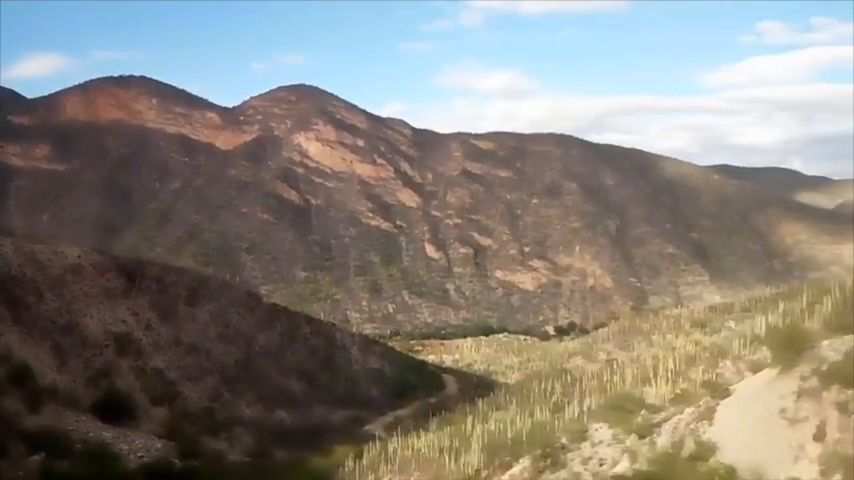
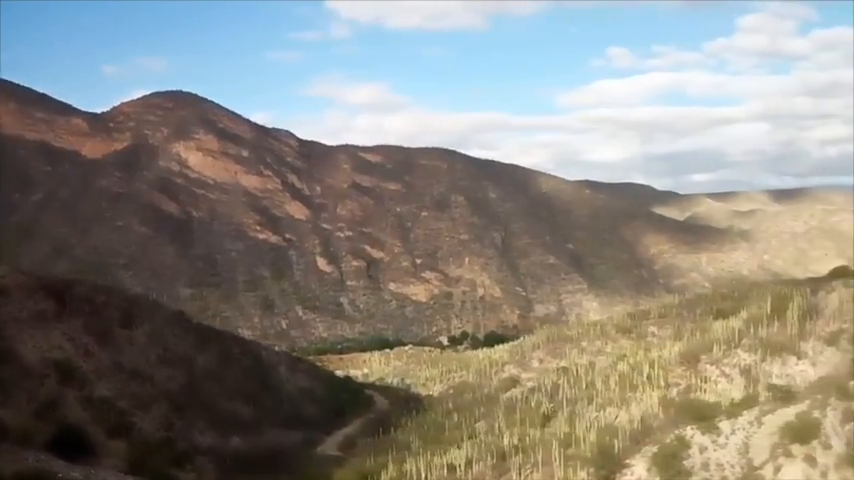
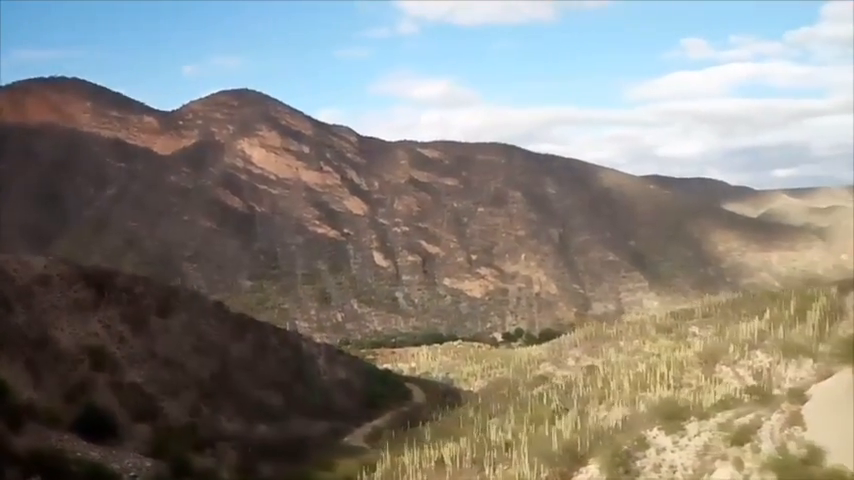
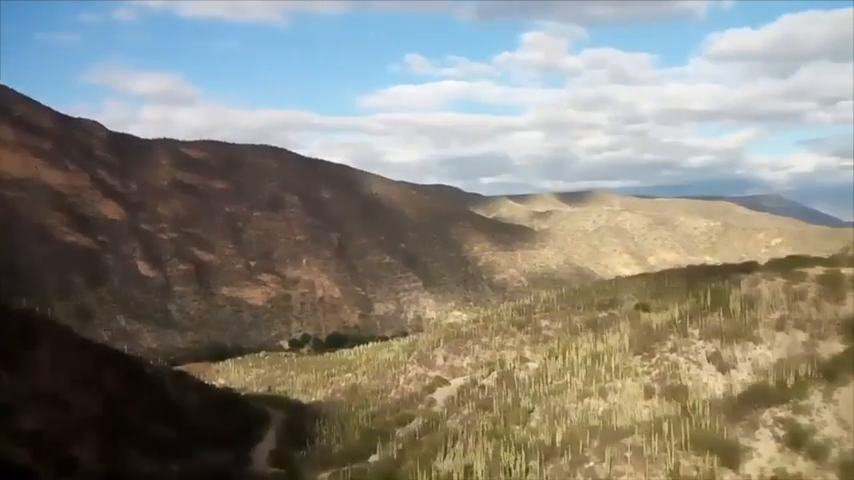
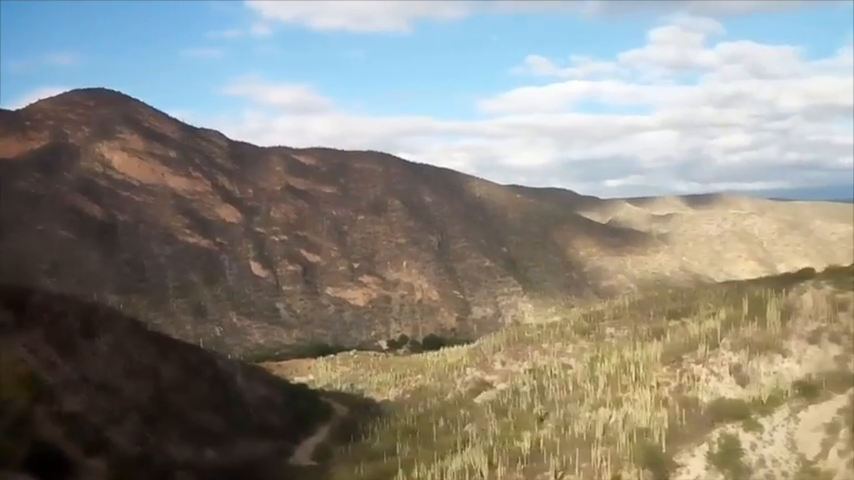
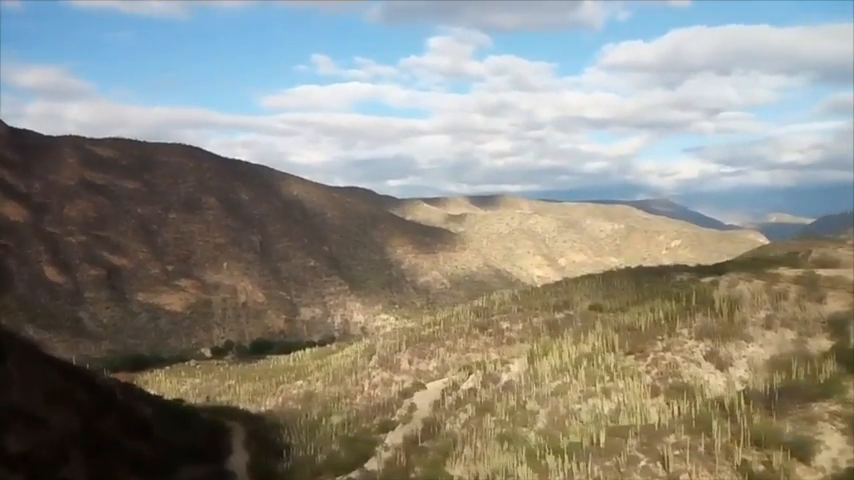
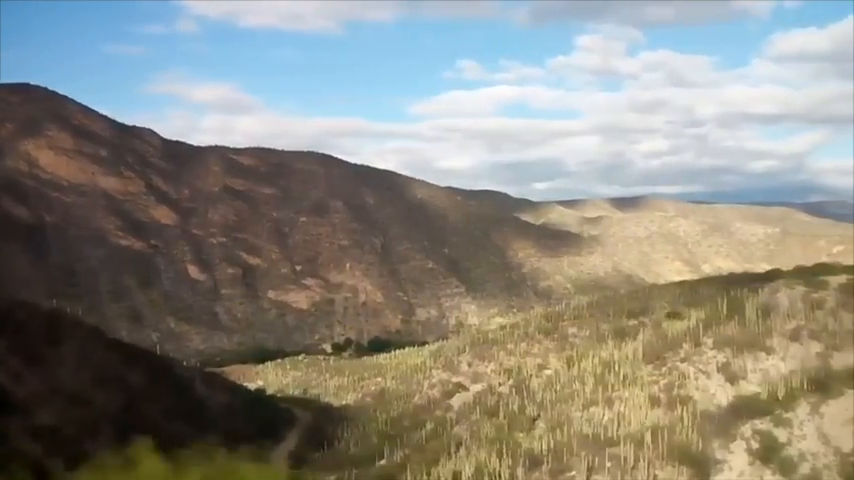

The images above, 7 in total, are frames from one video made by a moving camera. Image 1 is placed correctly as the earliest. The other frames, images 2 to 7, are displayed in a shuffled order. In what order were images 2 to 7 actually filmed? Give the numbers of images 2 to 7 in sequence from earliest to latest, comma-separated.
3, 2, 5, 7, 4, 6
